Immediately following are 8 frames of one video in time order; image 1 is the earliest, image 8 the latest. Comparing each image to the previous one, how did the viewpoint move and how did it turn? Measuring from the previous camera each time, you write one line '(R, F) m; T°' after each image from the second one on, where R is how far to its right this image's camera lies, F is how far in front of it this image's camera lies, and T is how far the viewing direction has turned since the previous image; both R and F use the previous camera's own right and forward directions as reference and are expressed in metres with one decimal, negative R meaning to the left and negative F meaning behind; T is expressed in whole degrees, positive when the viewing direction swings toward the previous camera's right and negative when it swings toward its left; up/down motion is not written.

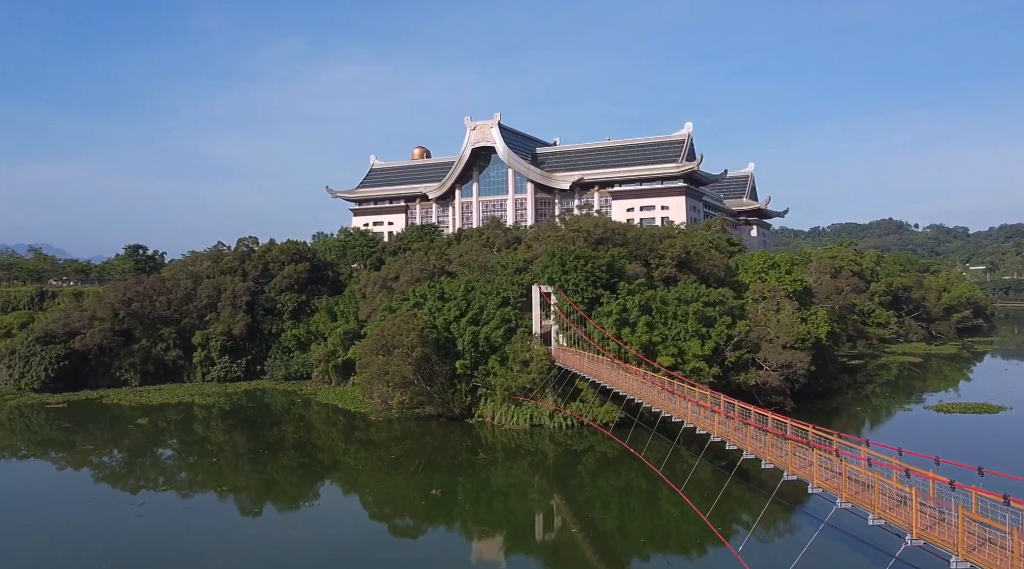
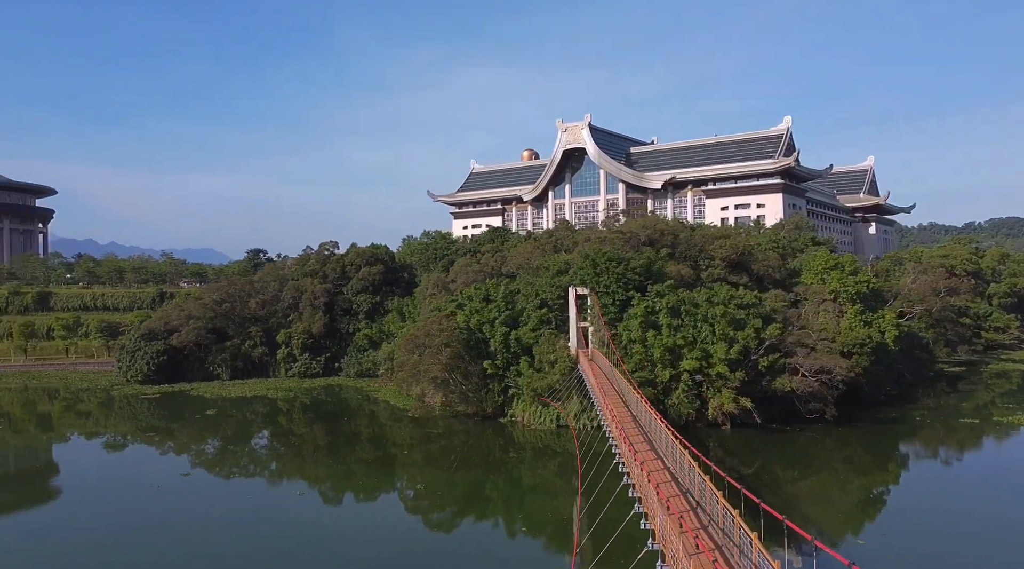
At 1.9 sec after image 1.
(+3.0, -0.2) m; -10°
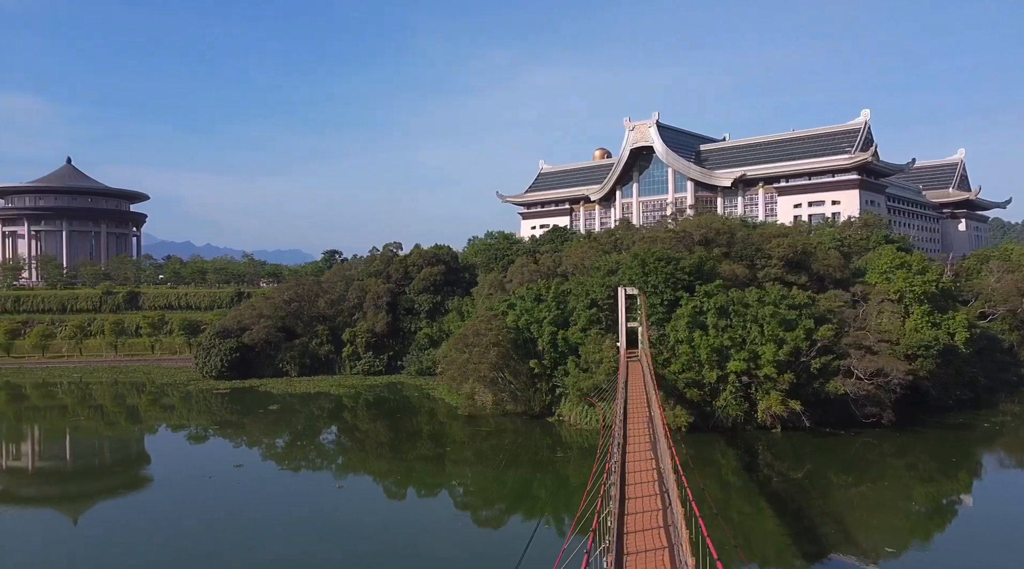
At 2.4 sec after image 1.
(+1.0, -0.1) m; -6°
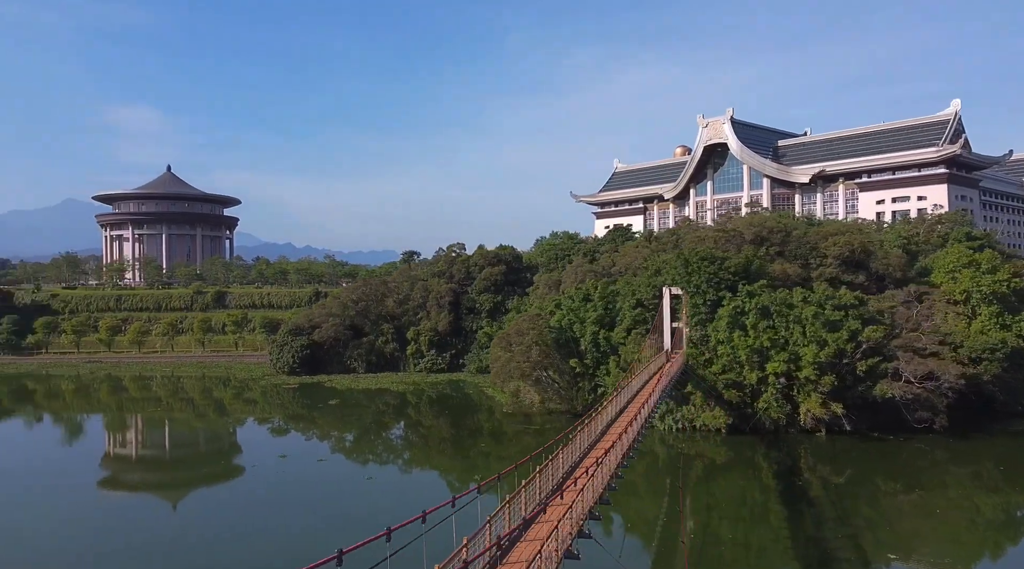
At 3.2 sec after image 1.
(+1.5, -0.3) m; -7°
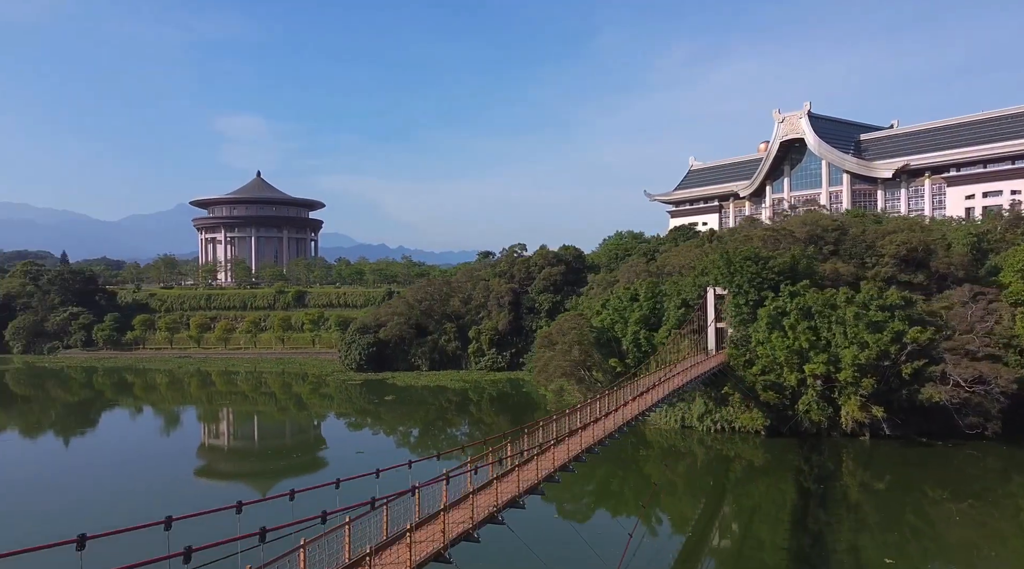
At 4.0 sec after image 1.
(+1.5, -0.3) m; -7°
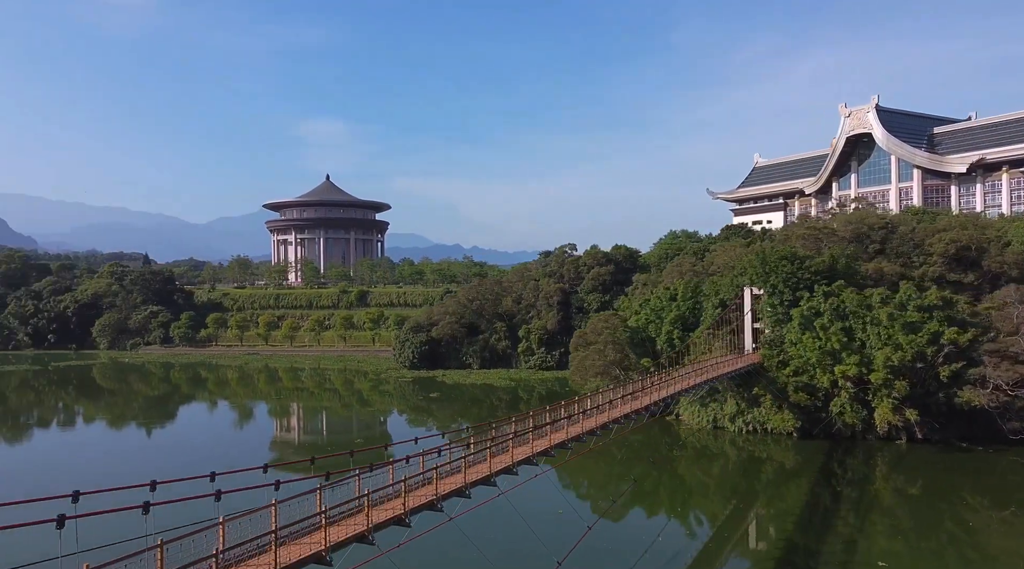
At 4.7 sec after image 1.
(+1.3, -0.3) m; -6°
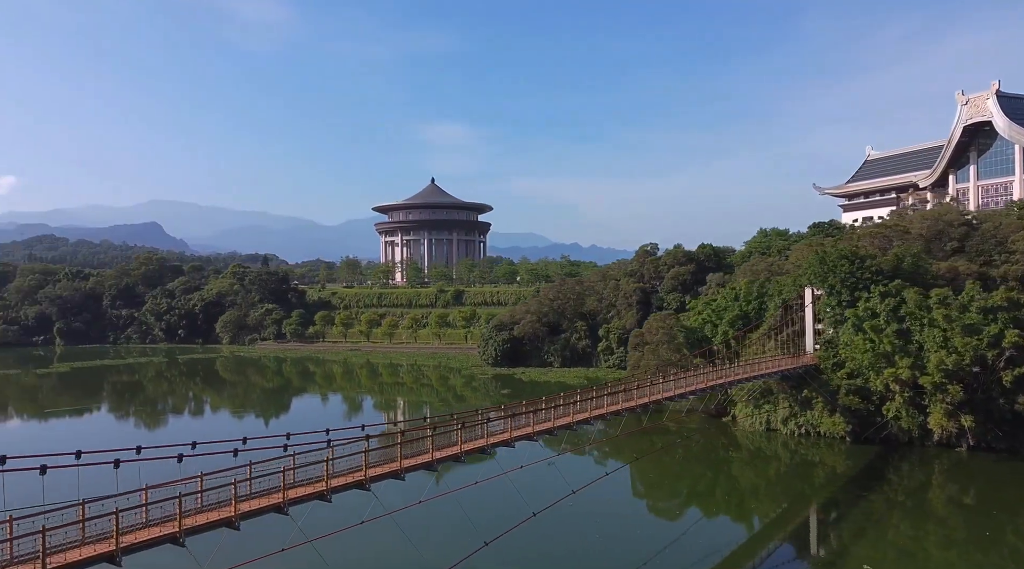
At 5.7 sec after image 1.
(+2.0, -0.4) m; -9°
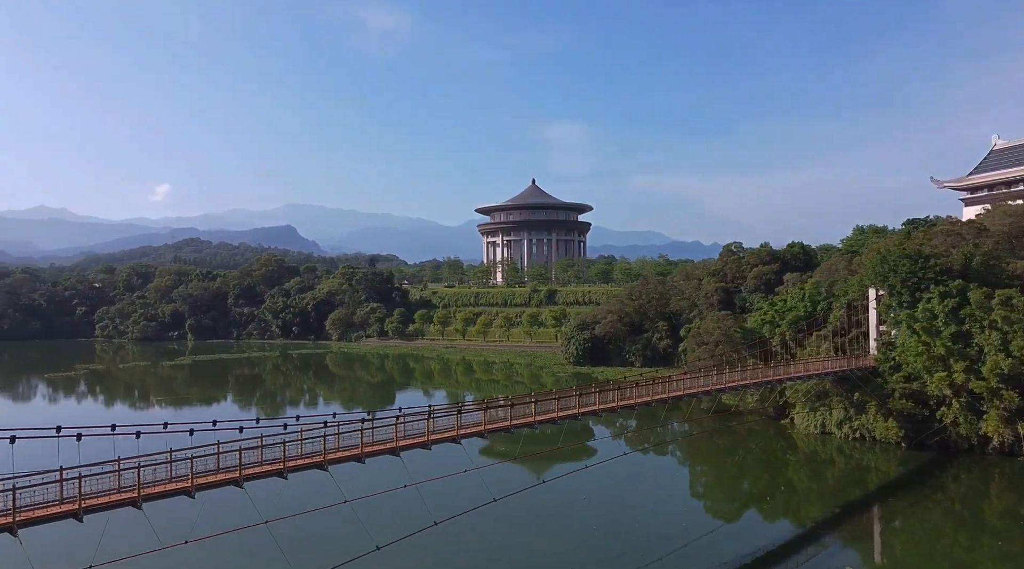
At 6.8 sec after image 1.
(+2.0, -0.5) m; -9°
